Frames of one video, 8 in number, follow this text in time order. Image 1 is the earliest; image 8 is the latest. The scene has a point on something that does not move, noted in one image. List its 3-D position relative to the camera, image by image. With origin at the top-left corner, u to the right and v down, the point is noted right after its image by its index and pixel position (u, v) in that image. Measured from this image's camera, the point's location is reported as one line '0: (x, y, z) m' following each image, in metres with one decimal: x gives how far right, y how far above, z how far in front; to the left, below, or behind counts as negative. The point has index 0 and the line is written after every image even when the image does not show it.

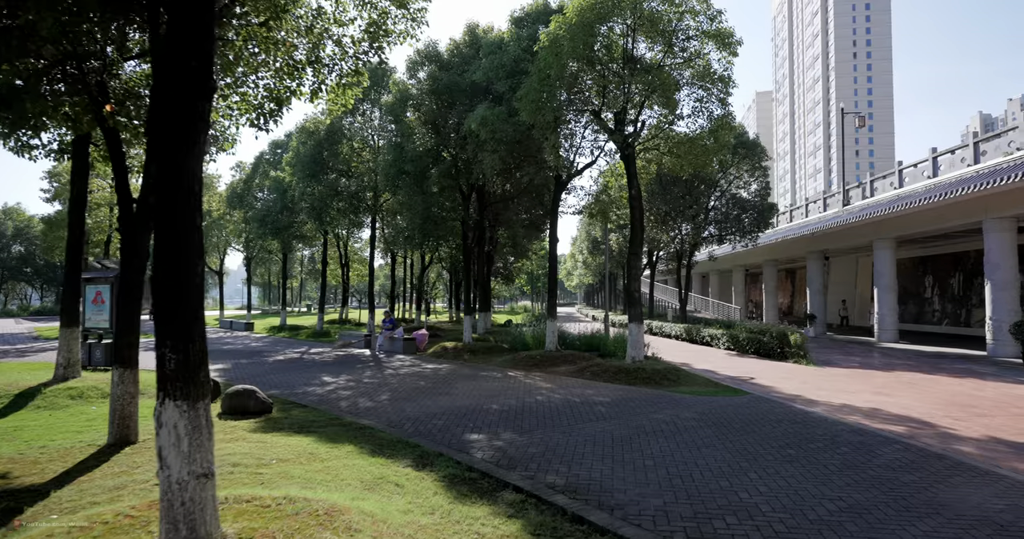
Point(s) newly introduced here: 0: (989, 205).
0: (+12.8, +1.7, +16.8) m
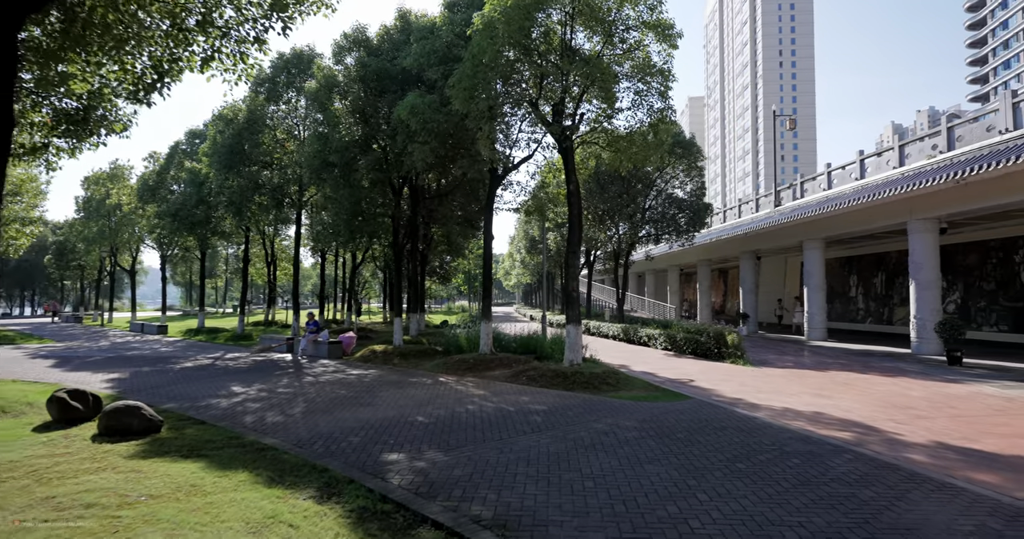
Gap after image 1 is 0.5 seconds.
0: (+11.1, +1.8, +17.2) m
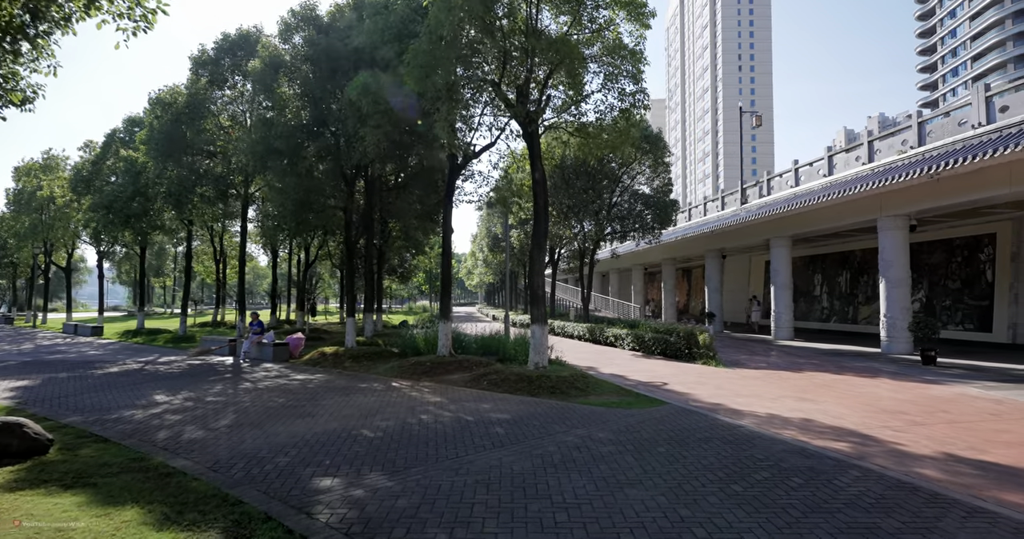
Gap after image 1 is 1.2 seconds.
0: (+10.1, +1.8, +16.9) m
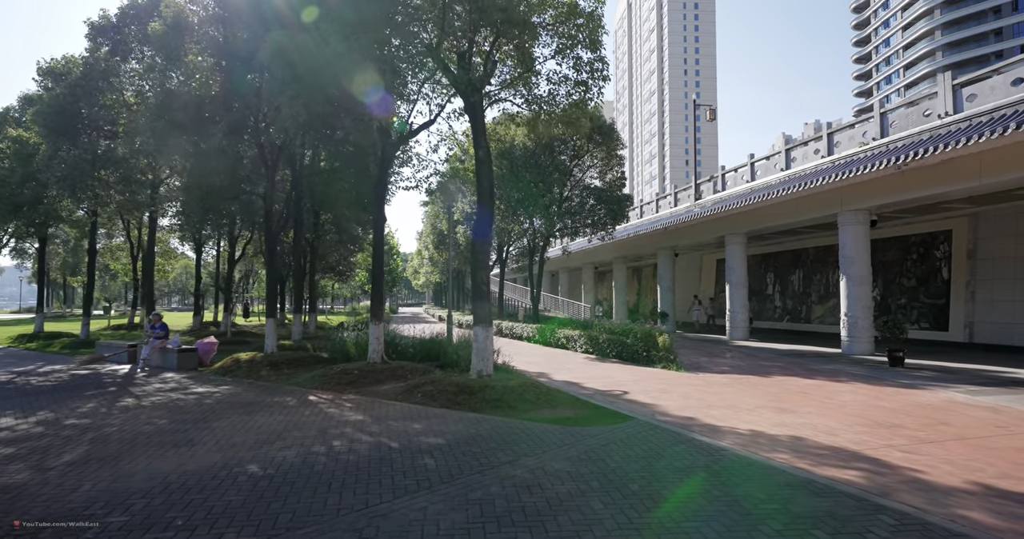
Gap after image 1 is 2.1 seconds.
0: (+8.6, +1.9, +16.2) m
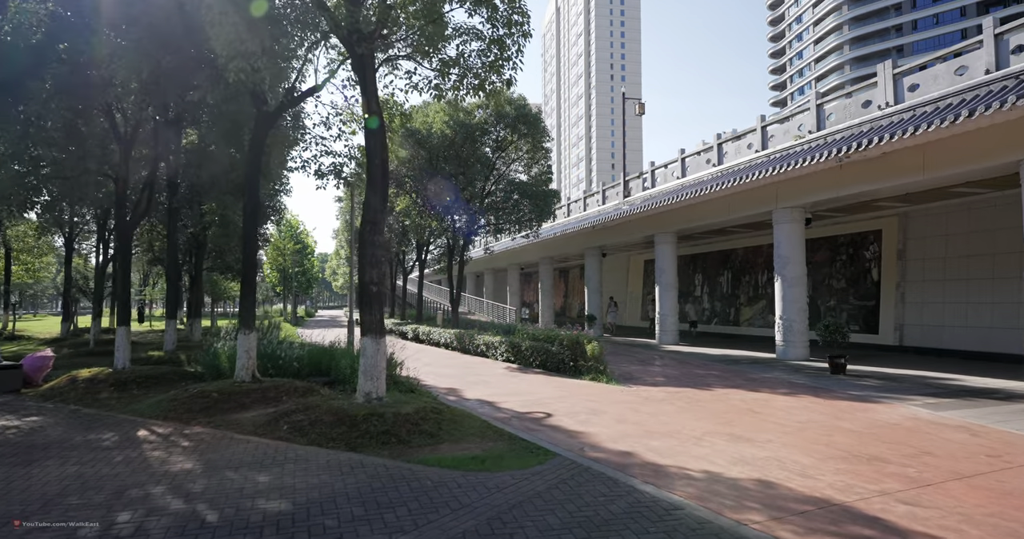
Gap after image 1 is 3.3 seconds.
0: (+6.6, +1.9, +15.4) m
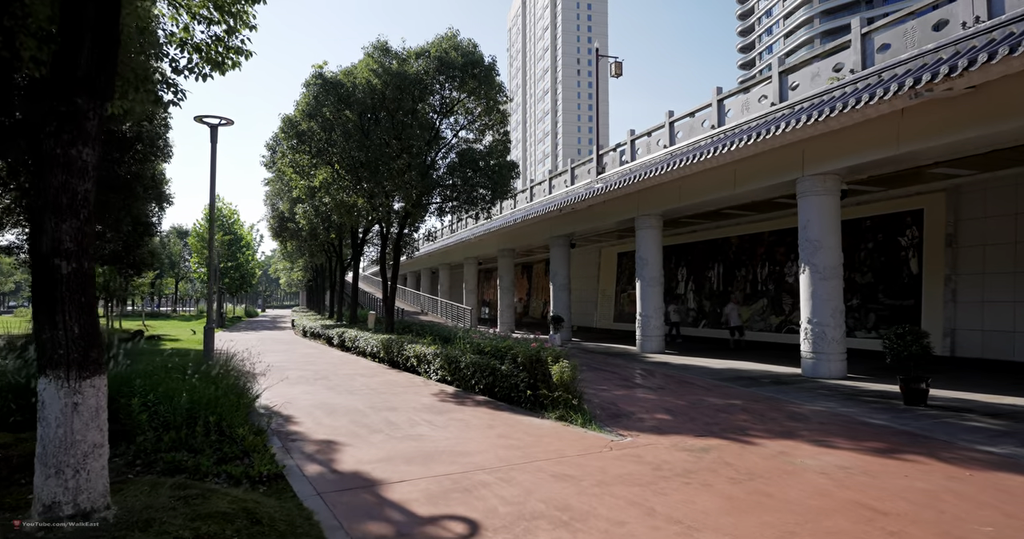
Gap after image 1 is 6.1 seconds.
0: (+5.5, +2.1, +11.6) m
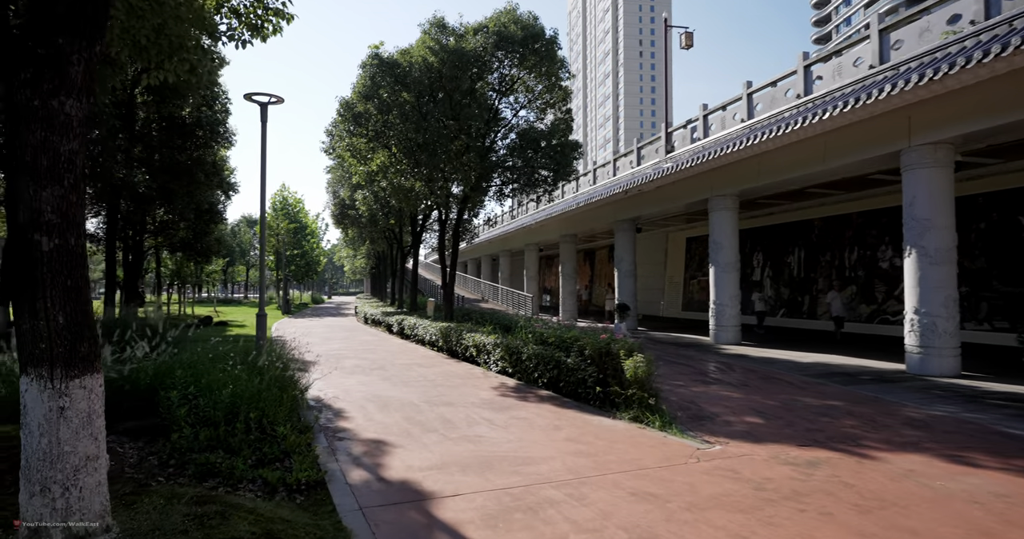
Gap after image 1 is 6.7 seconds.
0: (+6.5, +2.4, +10.2) m
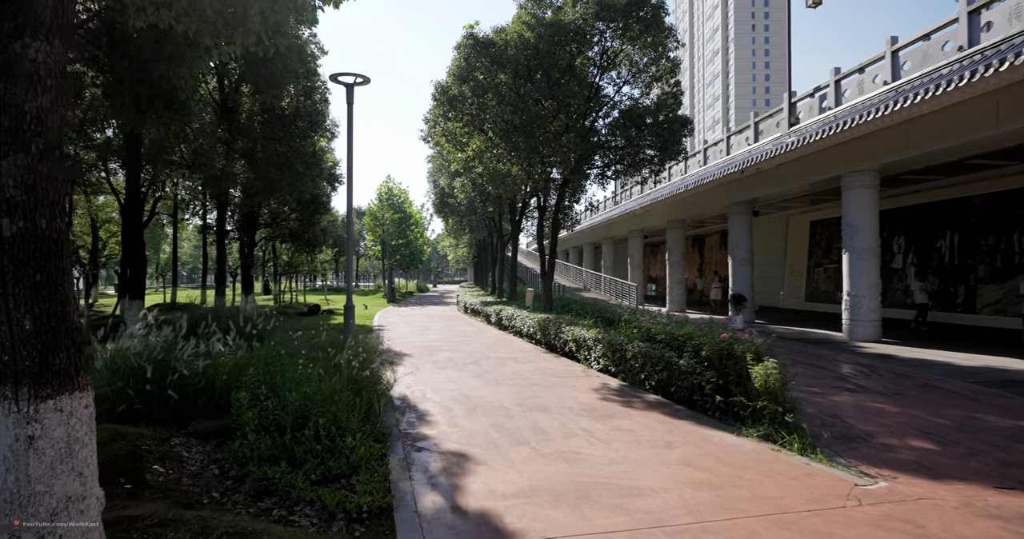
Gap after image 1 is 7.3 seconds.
0: (+8.0, +2.6, +8.1) m
